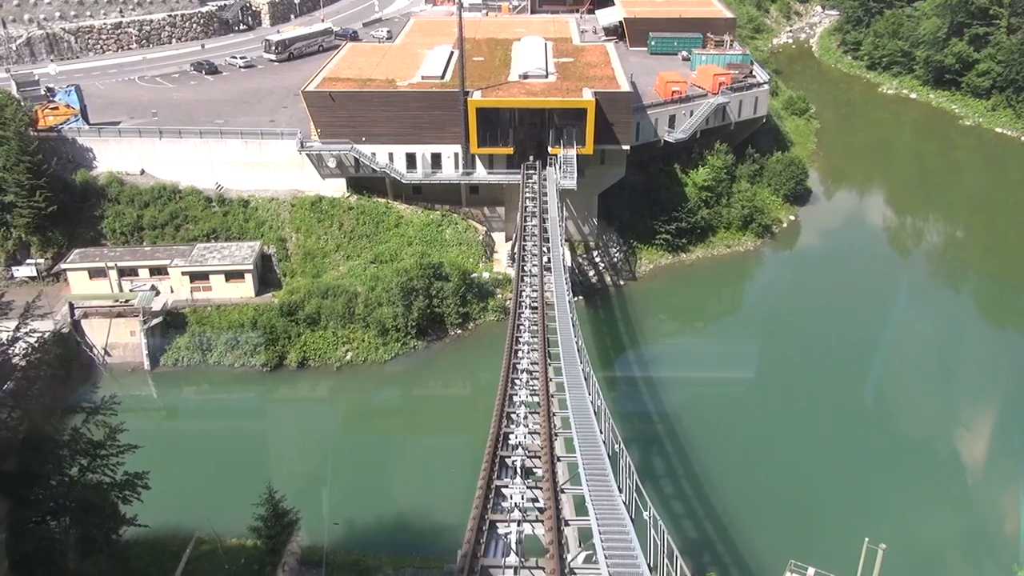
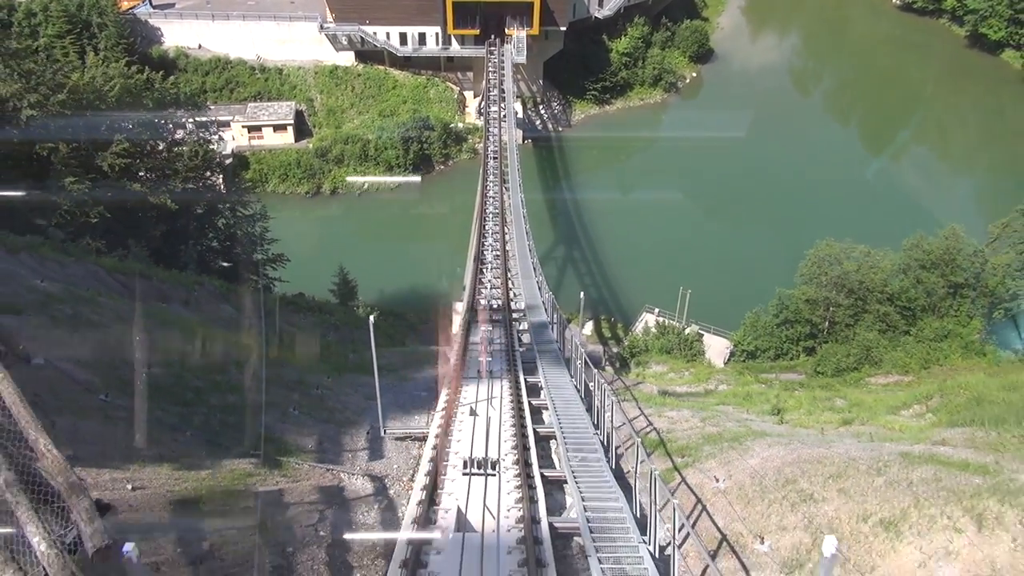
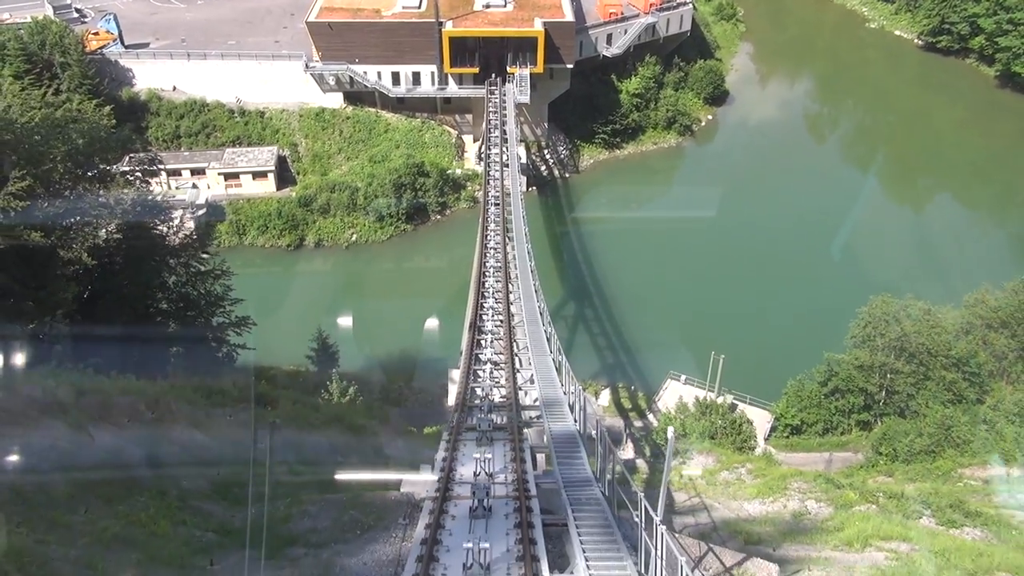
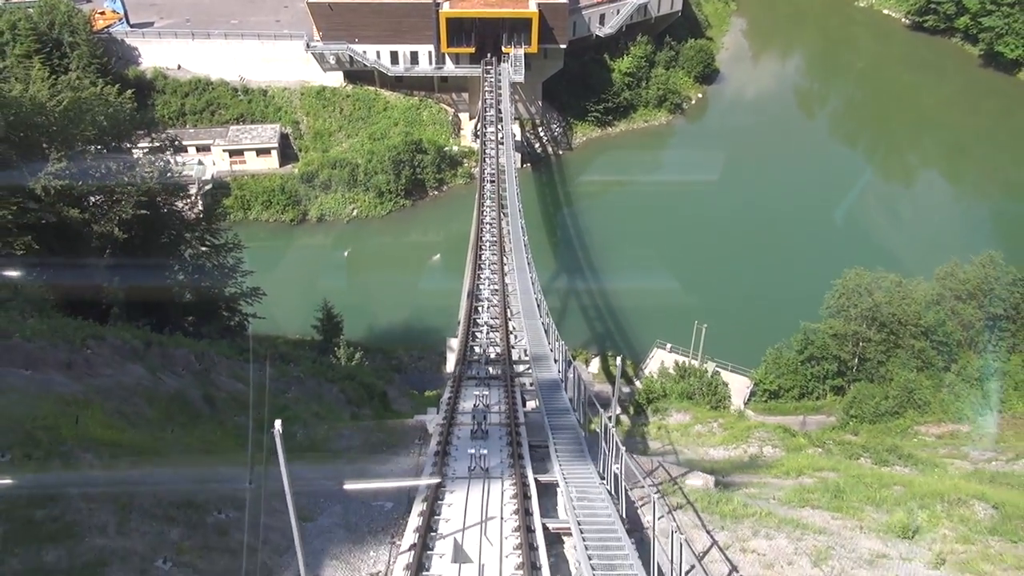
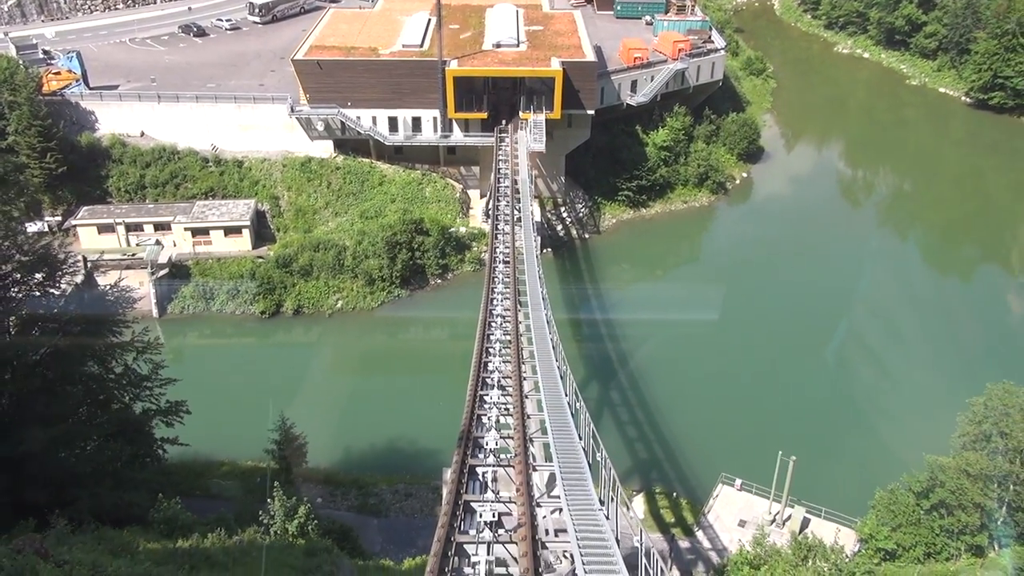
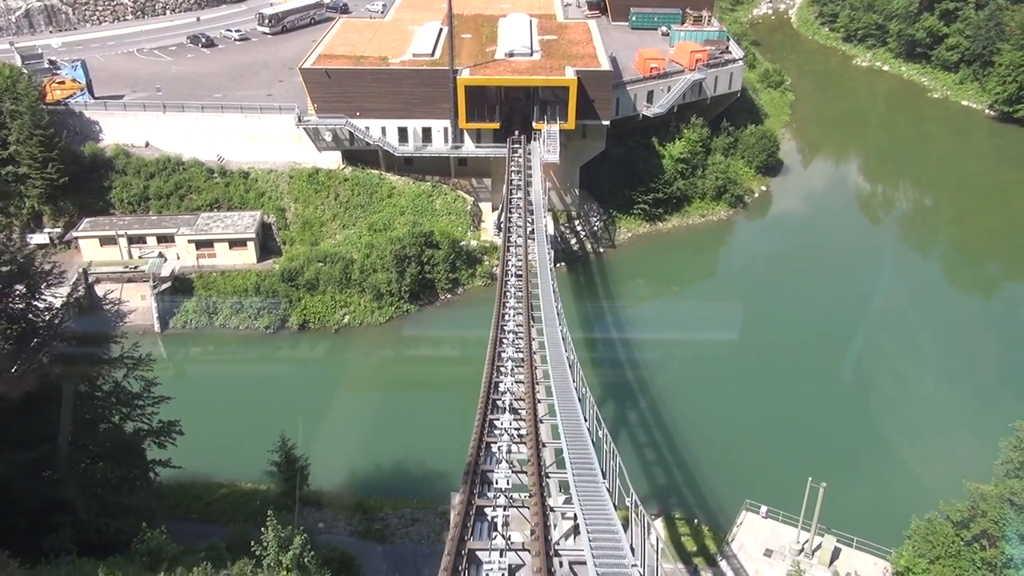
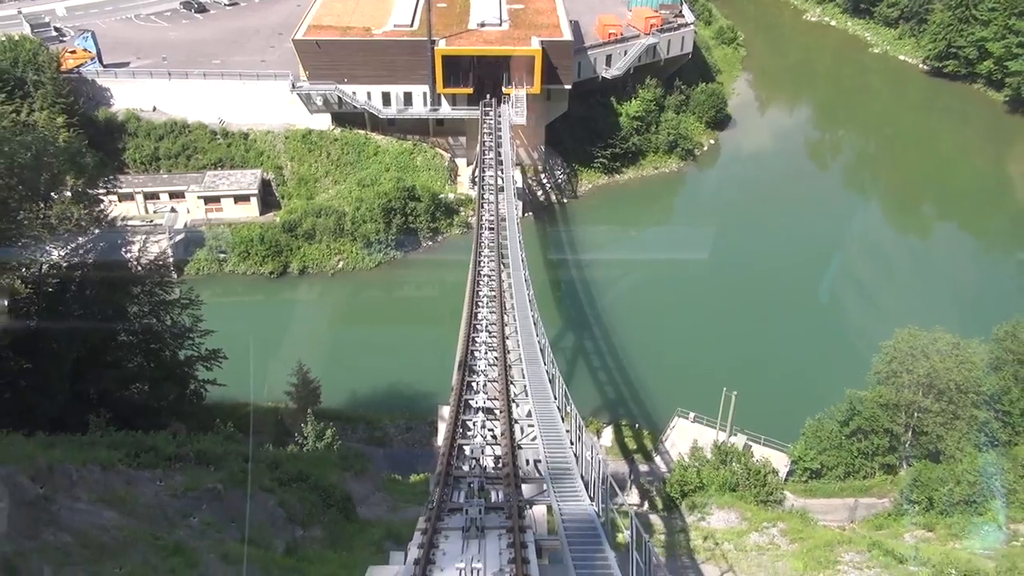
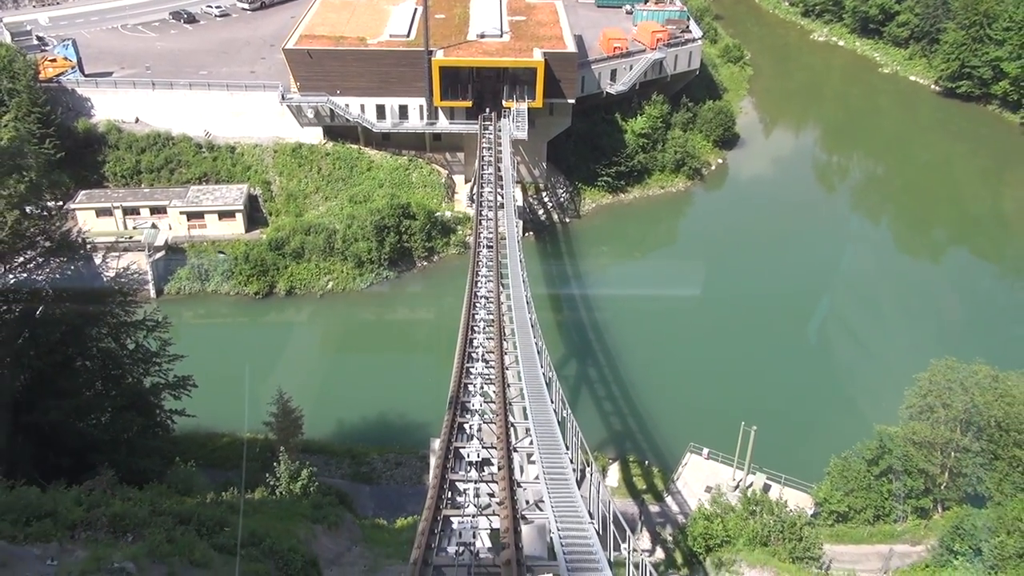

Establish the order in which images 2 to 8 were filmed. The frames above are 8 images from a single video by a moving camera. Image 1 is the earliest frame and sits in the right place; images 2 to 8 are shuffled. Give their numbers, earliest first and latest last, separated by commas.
6, 5, 8, 7, 3, 4, 2
